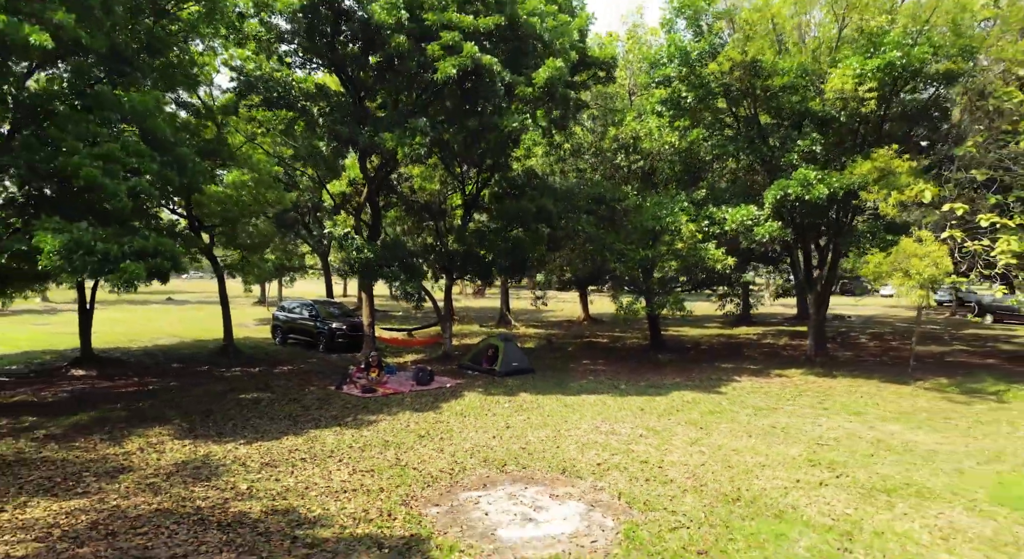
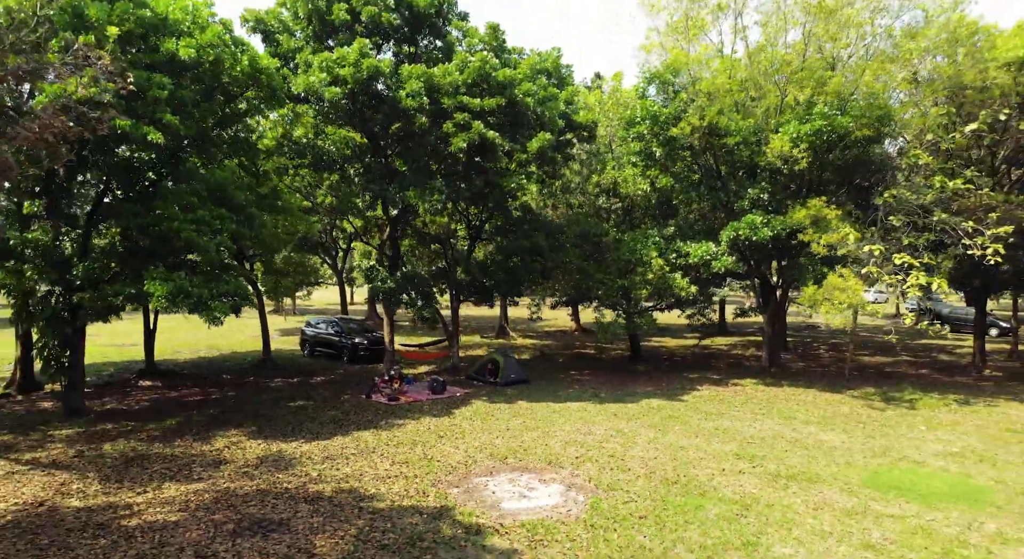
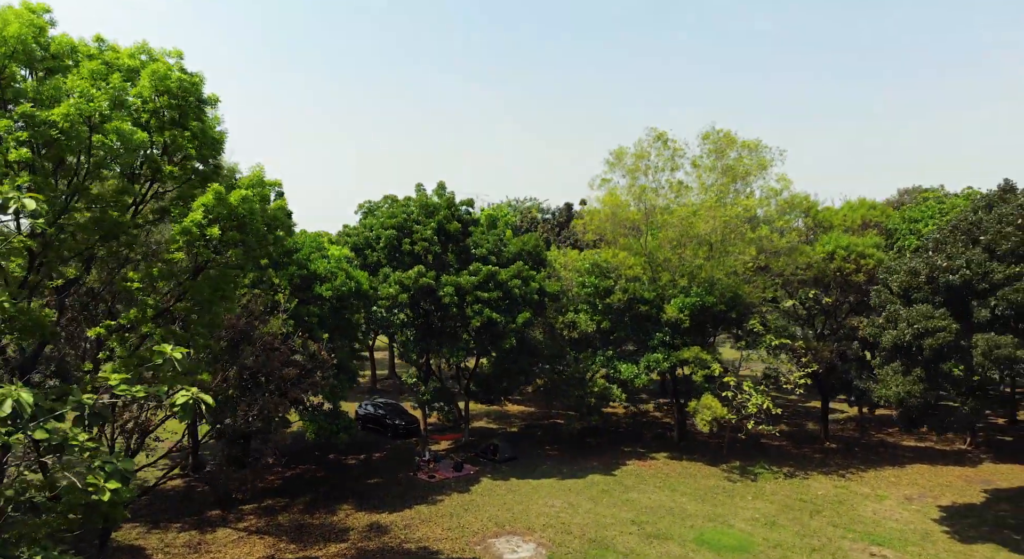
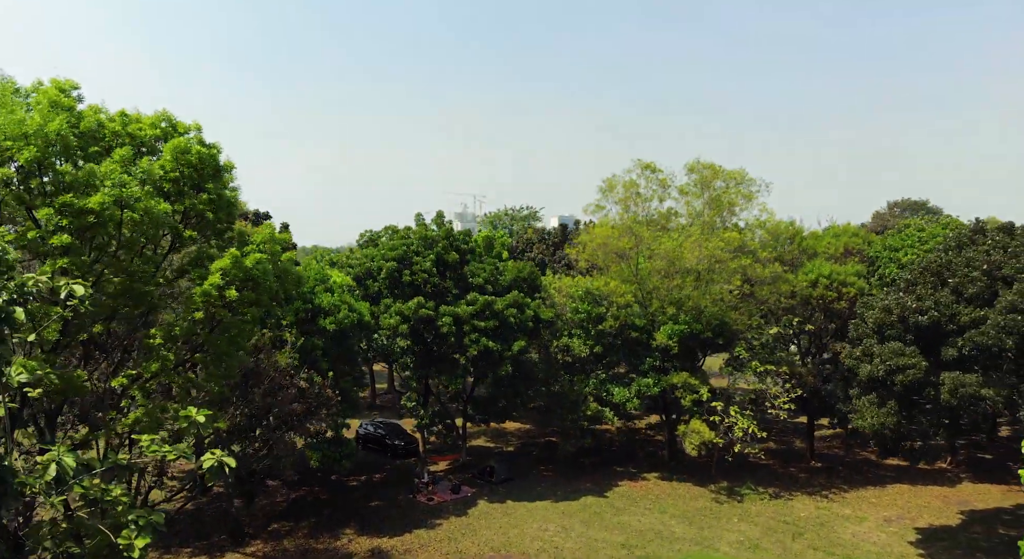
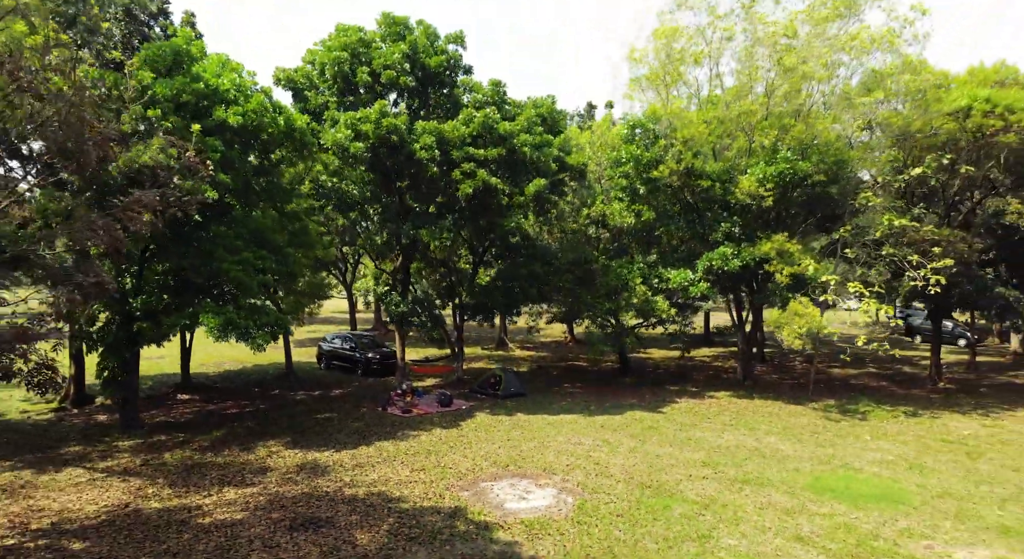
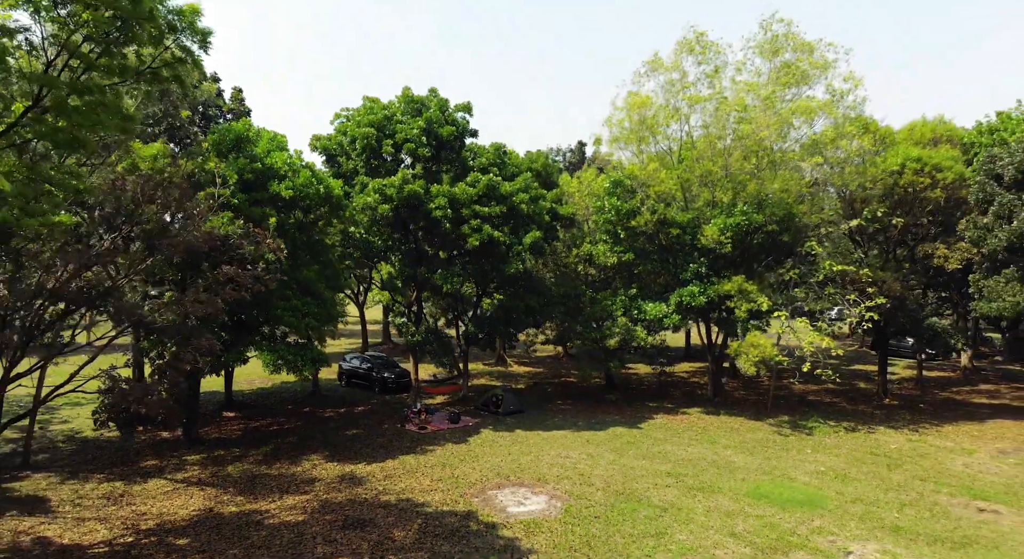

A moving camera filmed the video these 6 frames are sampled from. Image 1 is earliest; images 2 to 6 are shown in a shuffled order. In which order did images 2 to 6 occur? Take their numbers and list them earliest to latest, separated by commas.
2, 5, 6, 3, 4
